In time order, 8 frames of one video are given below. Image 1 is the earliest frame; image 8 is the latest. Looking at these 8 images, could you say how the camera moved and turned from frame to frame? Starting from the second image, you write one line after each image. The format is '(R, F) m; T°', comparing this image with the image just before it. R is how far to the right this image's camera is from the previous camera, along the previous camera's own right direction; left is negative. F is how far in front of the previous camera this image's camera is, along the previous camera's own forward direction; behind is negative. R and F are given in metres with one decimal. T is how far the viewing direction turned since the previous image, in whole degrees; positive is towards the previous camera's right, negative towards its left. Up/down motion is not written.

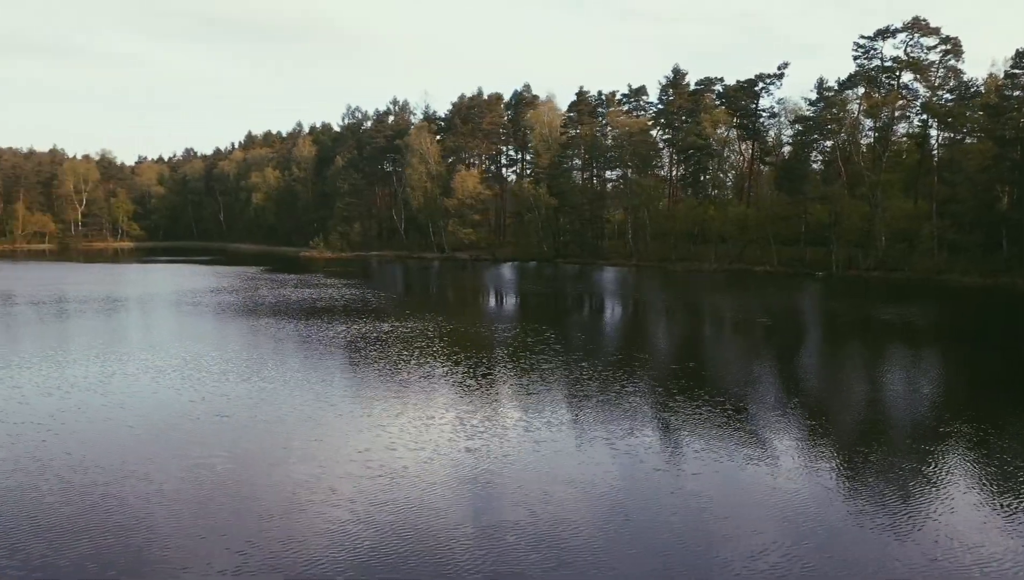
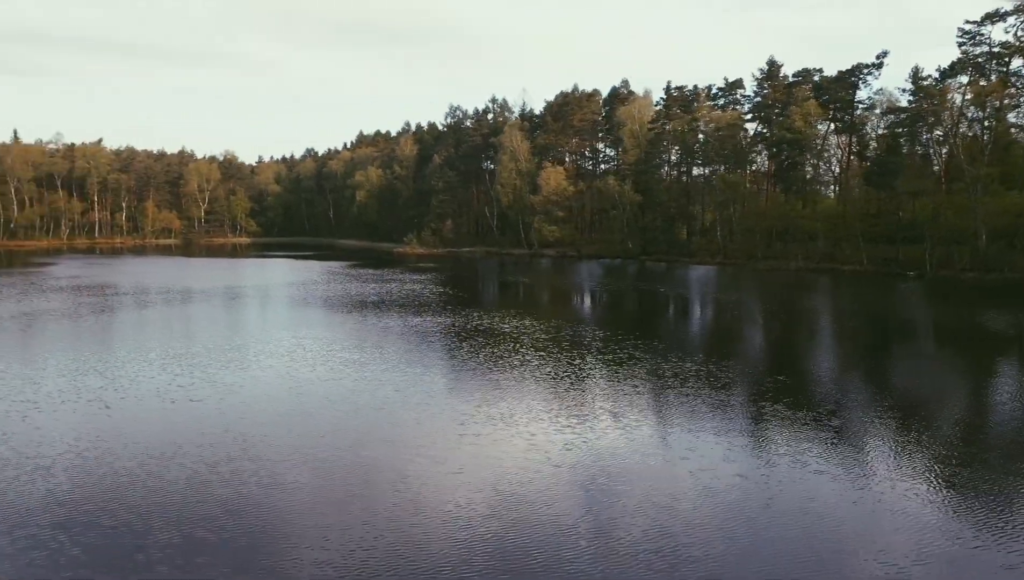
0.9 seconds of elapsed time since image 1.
(+2.4, -0.1) m; -8°
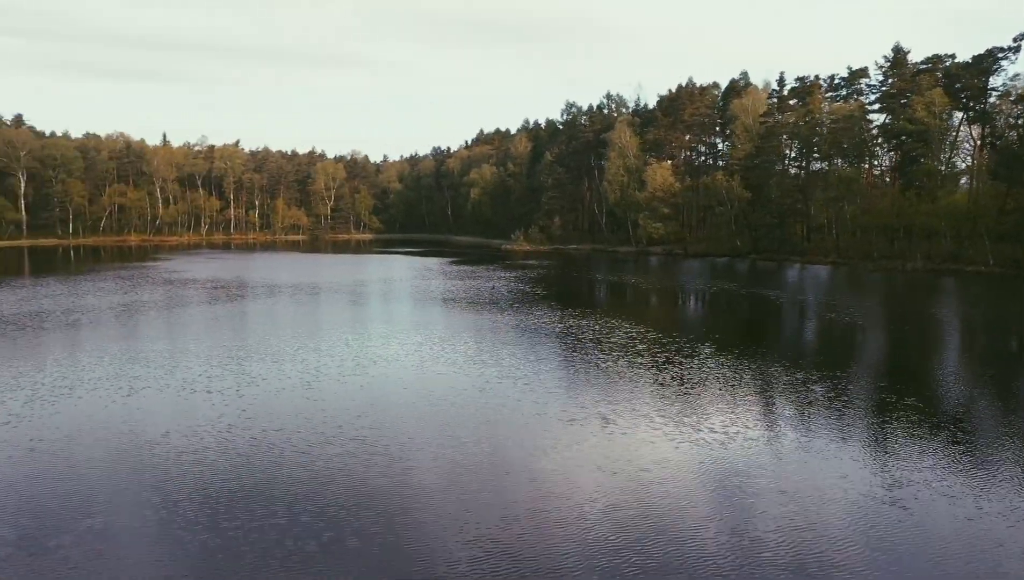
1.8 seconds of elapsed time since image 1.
(+1.9, +0.3) m; -9°
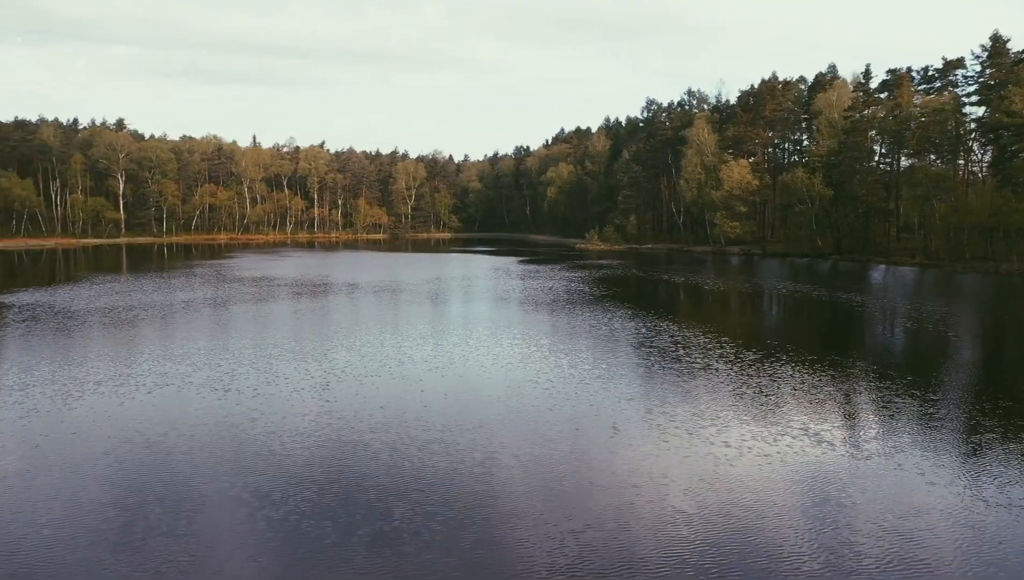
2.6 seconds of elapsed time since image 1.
(+1.0, +0.5) m; -6°
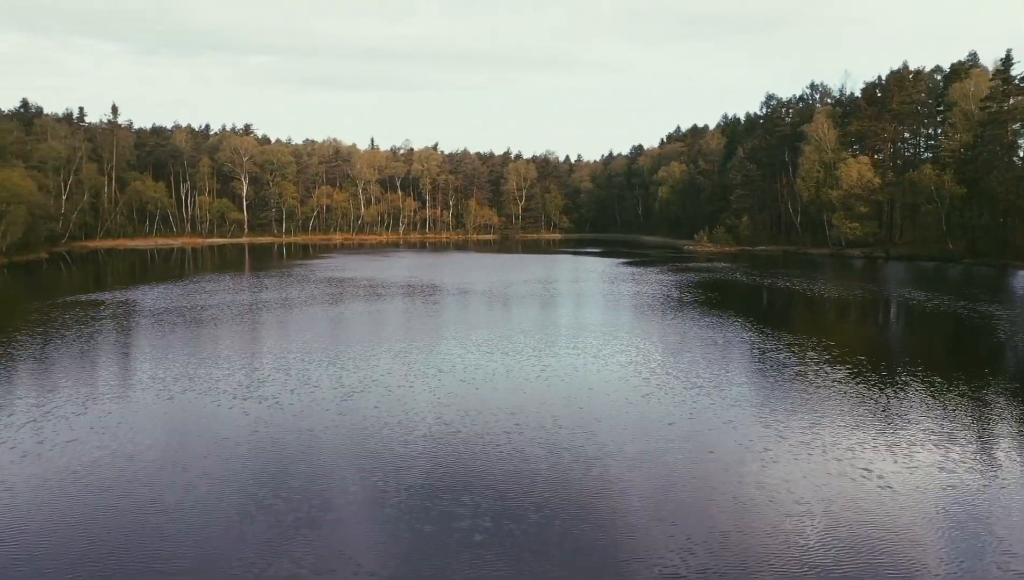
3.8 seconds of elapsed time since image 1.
(+1.3, +1.3) m; -8°
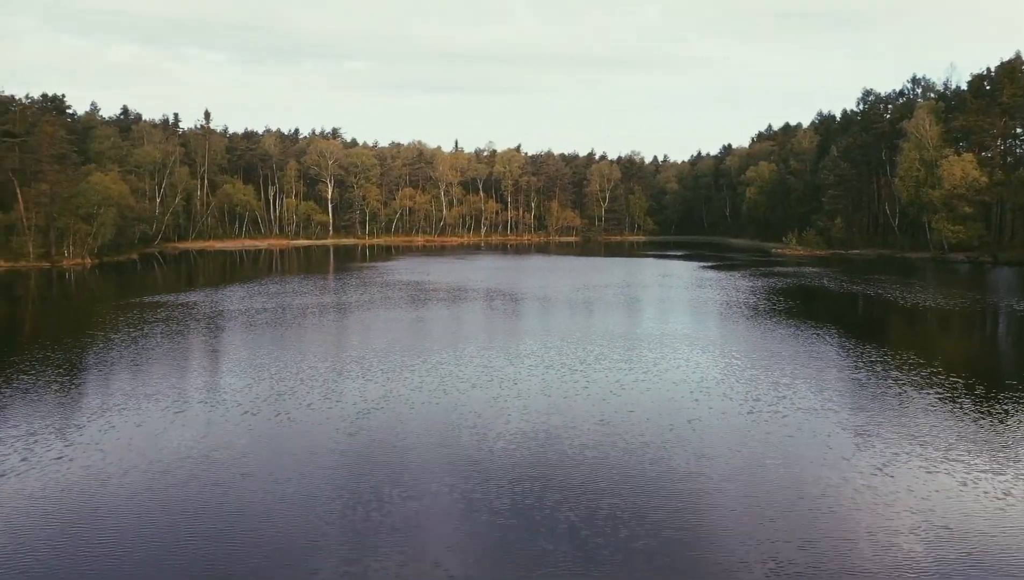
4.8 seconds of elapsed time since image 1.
(+0.8, +1.3) m; -6°
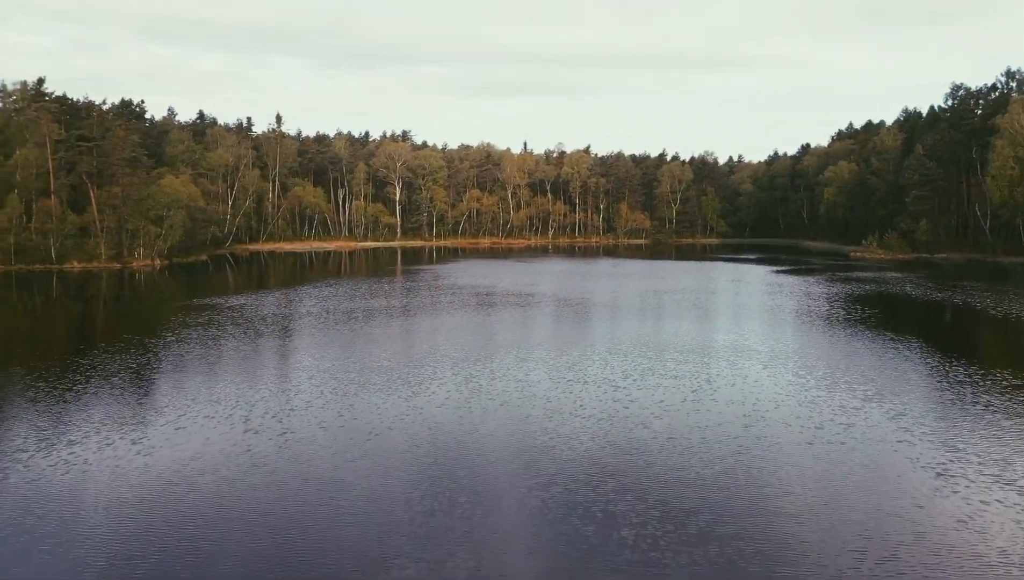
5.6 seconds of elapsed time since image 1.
(+0.6, +1.2) m; -5°
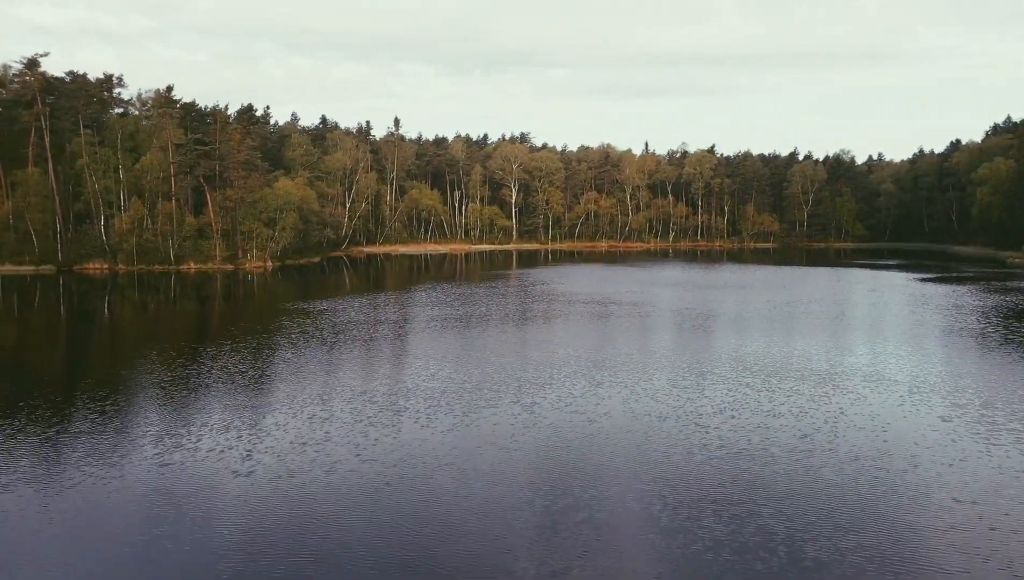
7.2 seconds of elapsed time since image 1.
(+0.8, +2.4) m; -8°
